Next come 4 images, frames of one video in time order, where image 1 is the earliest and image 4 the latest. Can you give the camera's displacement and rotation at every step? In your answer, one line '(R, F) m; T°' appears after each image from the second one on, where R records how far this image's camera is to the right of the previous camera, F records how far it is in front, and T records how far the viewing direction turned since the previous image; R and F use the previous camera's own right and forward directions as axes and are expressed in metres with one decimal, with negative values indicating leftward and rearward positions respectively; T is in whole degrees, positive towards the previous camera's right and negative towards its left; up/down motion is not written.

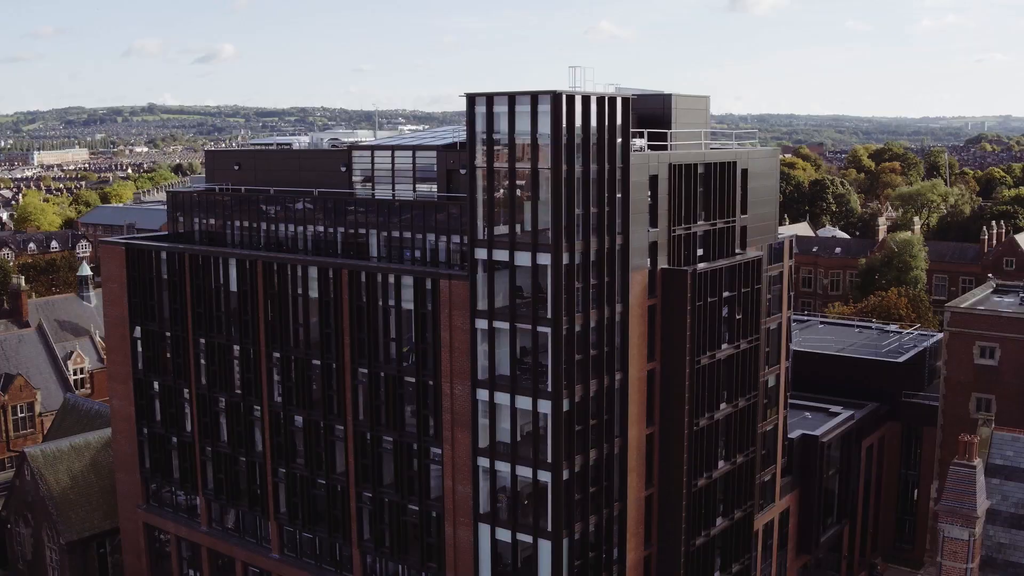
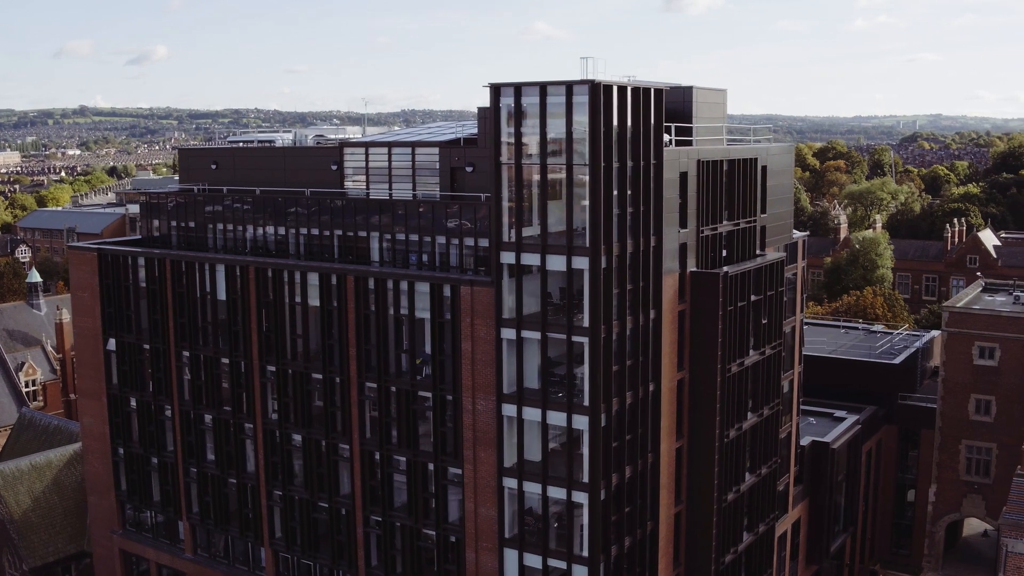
(-2.8, +2.8) m; +3°
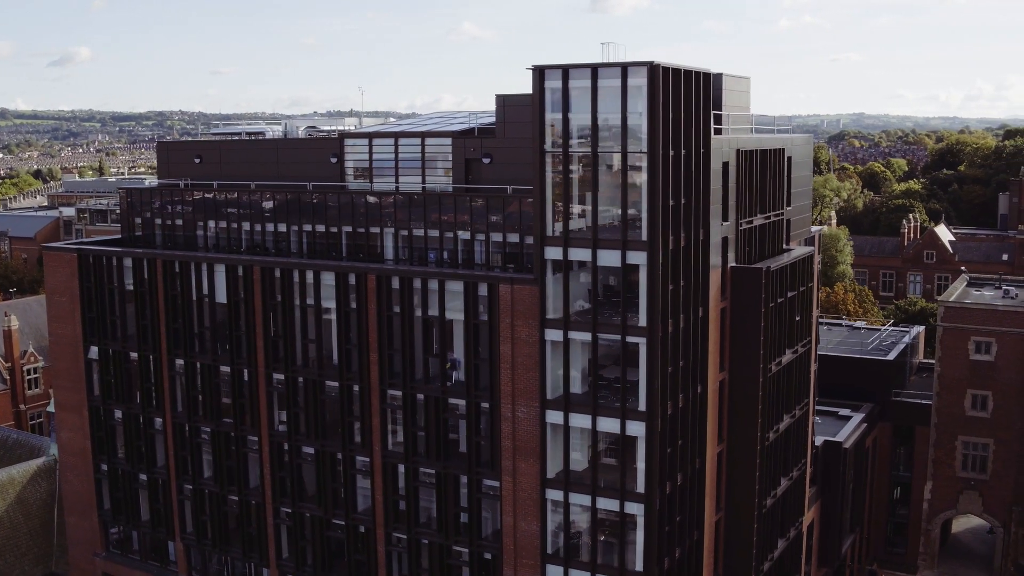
(-3.3, +2.4) m; +4°
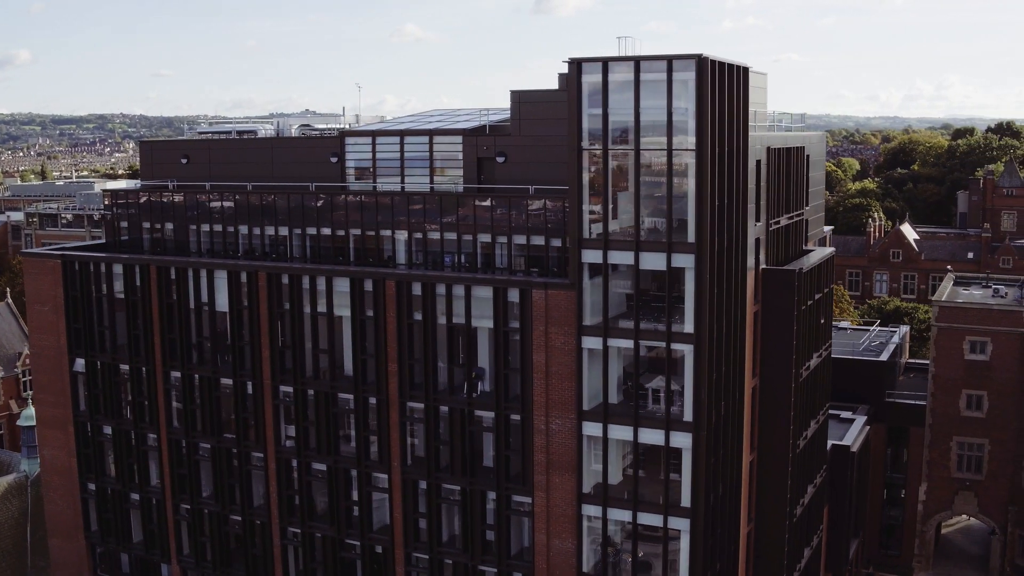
(-2.4, +1.7) m; +3°
